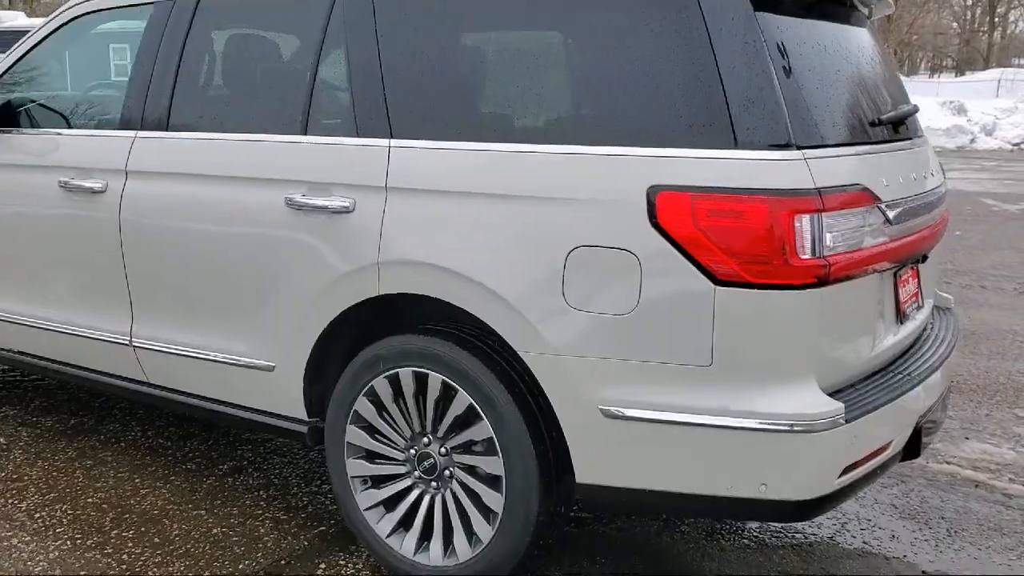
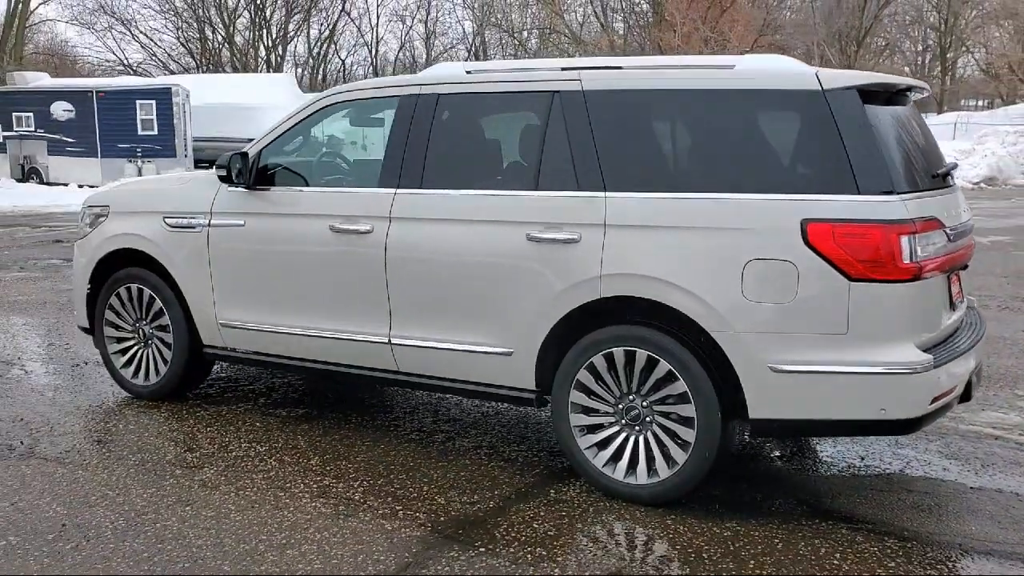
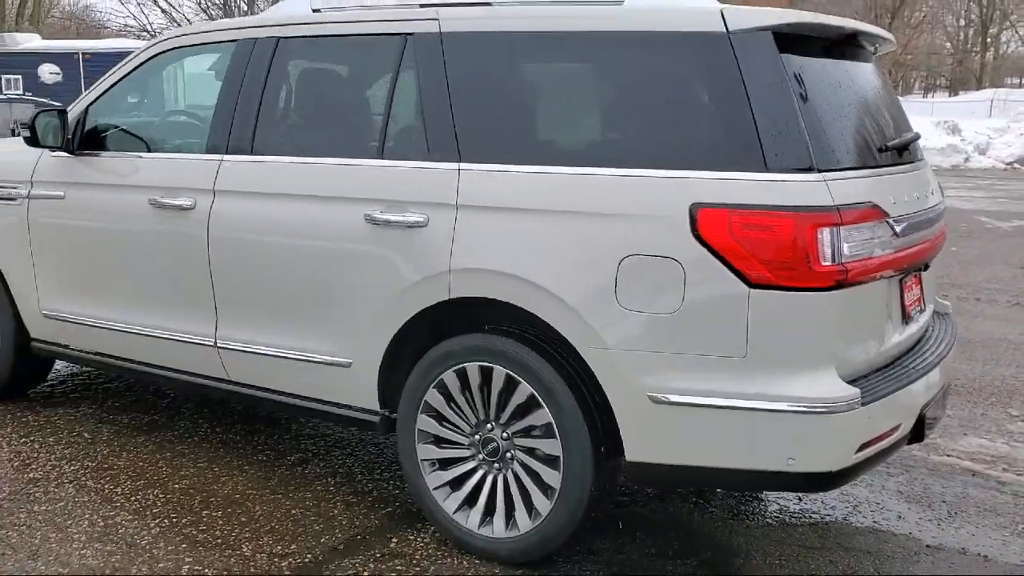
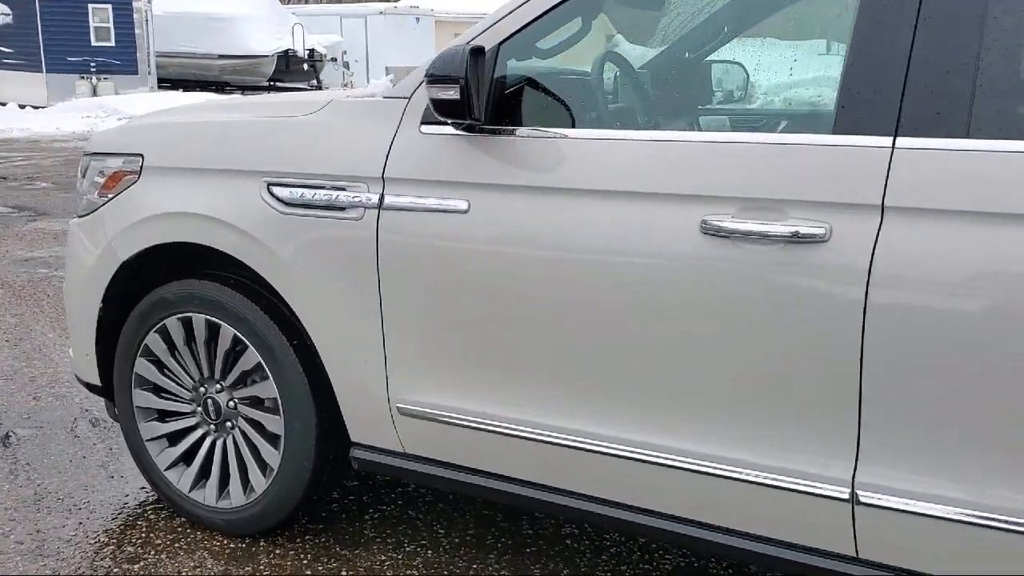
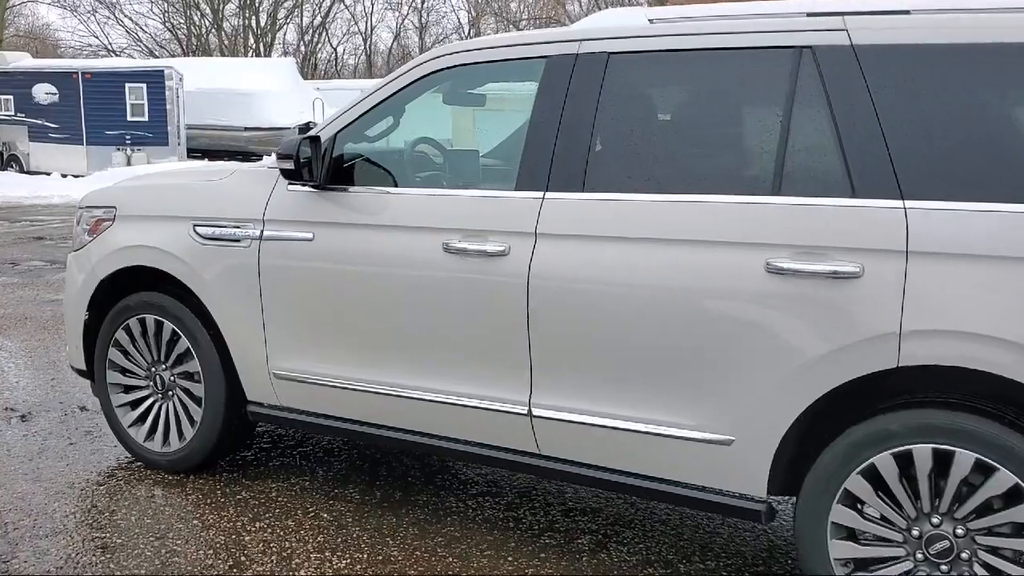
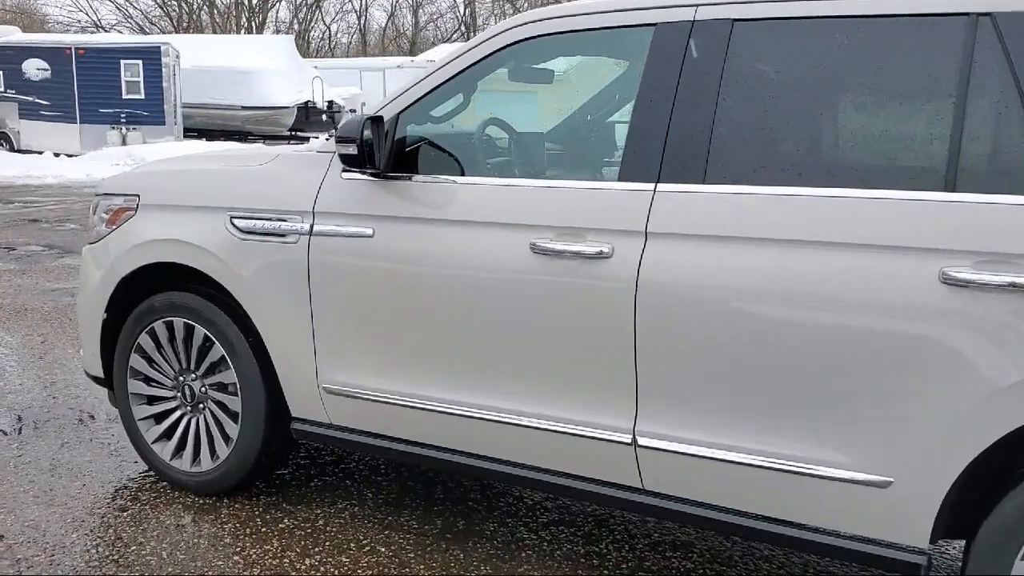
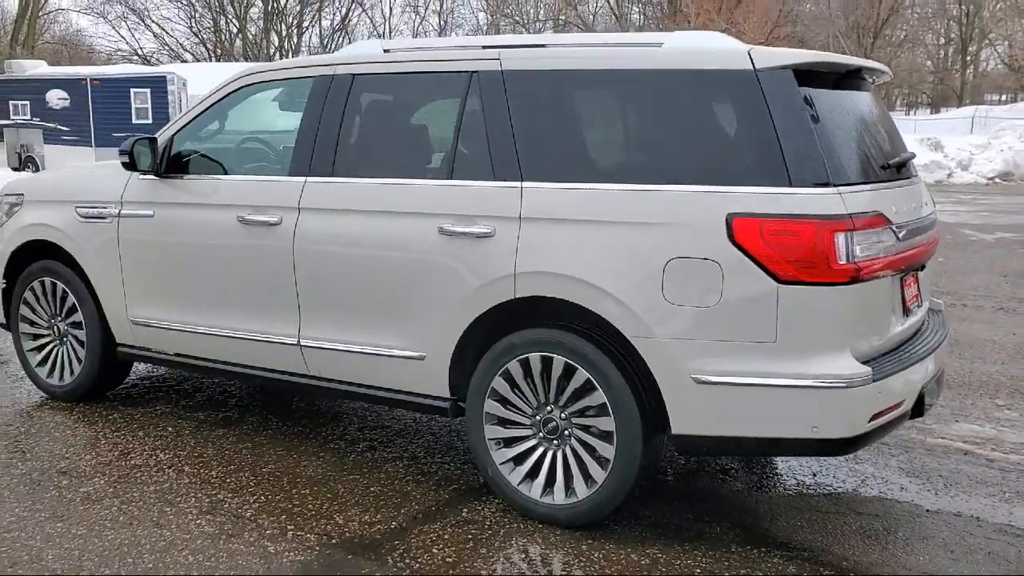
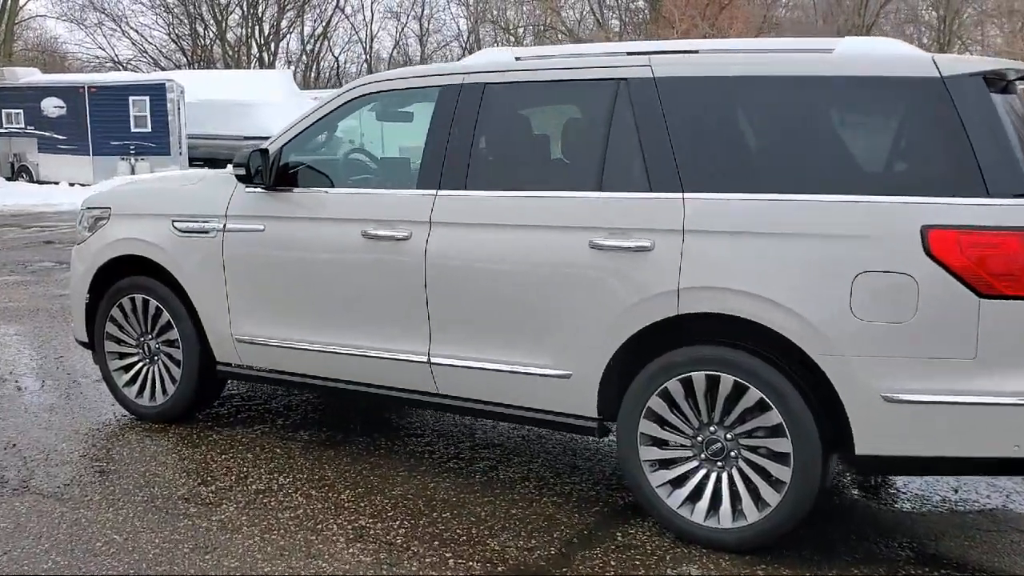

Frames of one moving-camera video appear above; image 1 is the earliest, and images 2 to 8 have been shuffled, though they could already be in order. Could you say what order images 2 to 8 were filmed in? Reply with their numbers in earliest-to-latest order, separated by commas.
3, 7, 2, 8, 5, 6, 4
